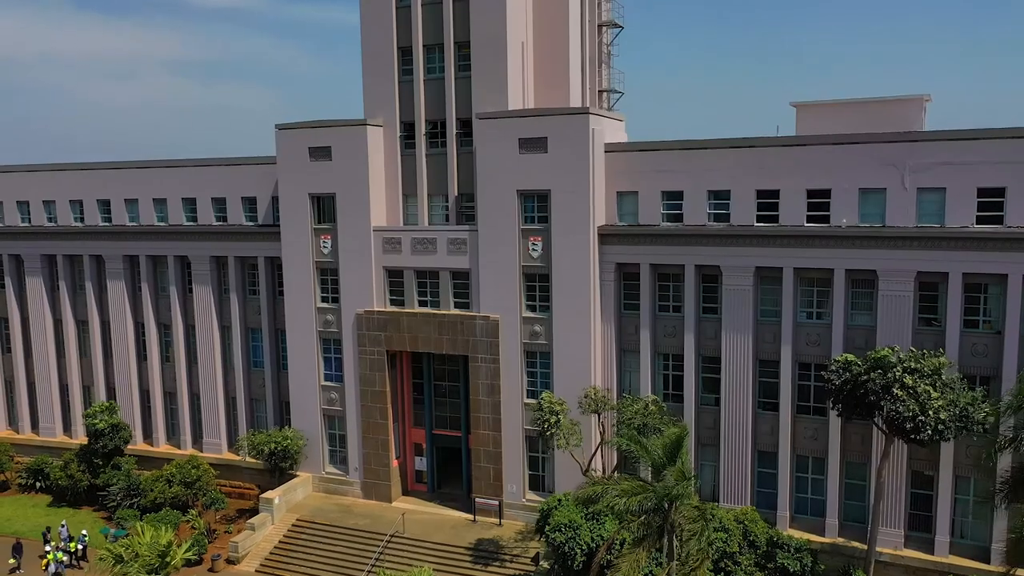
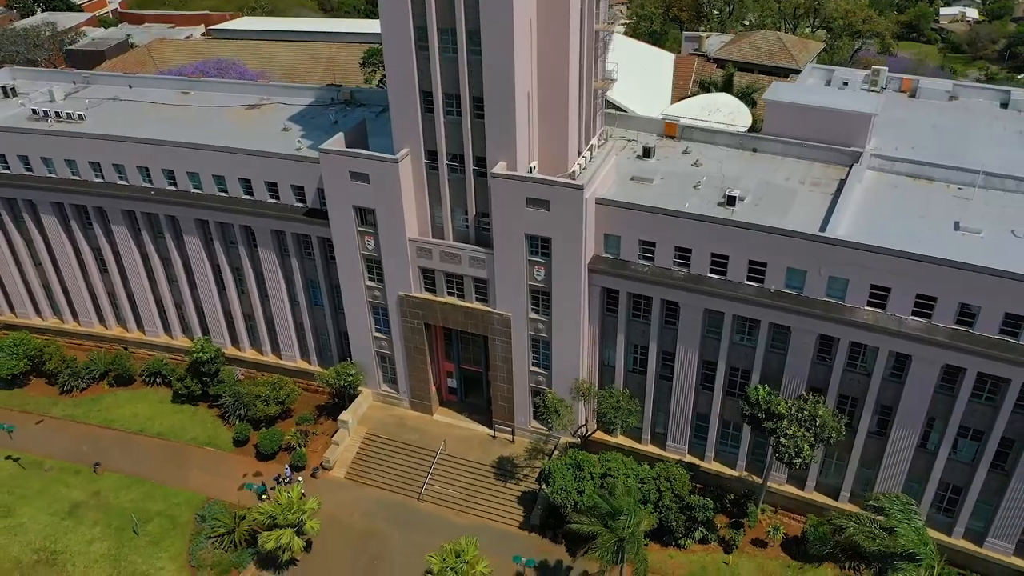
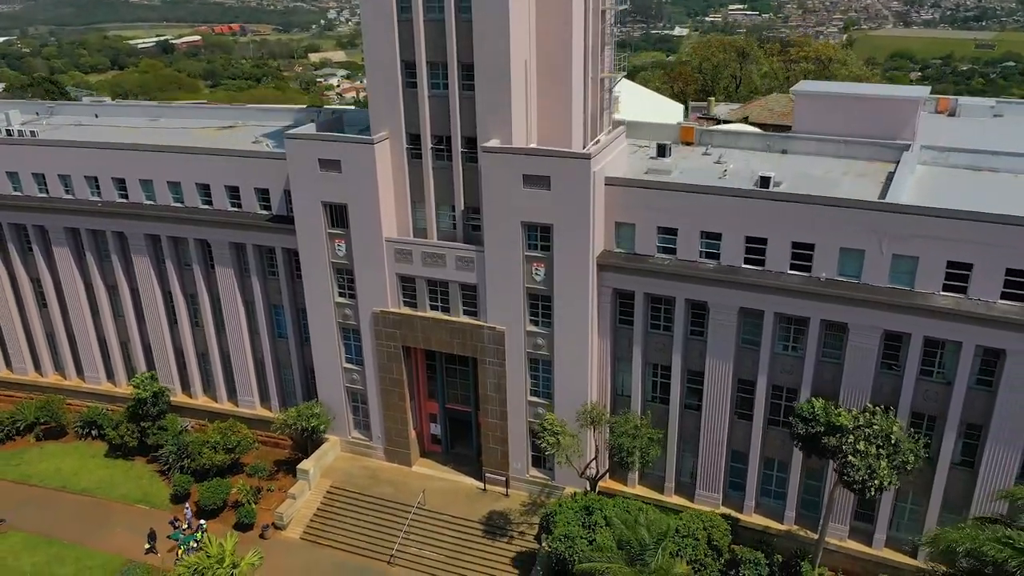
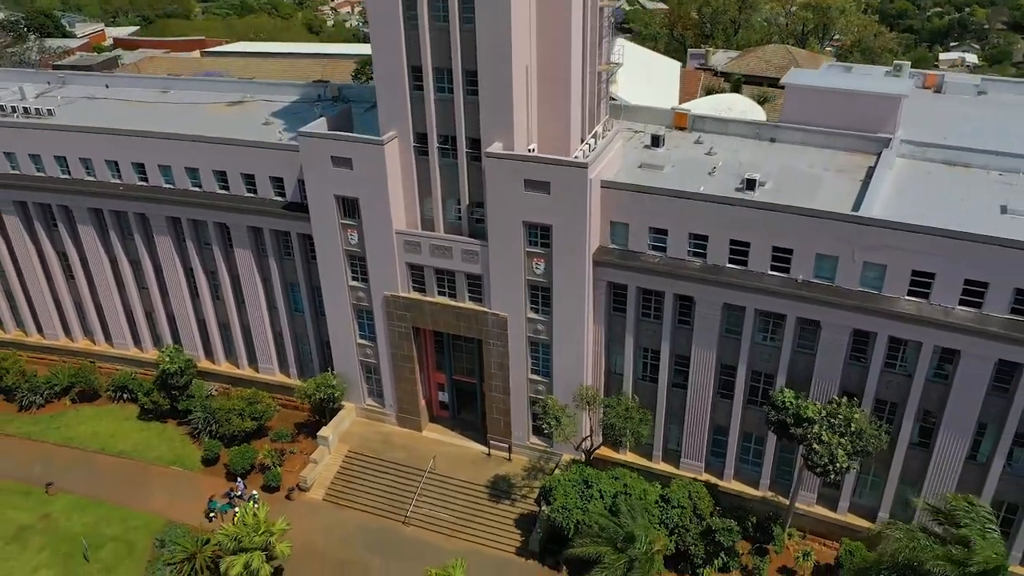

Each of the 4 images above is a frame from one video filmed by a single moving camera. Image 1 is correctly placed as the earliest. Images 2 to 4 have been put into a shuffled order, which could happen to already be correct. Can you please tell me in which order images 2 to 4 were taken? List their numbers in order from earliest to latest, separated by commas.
3, 4, 2
